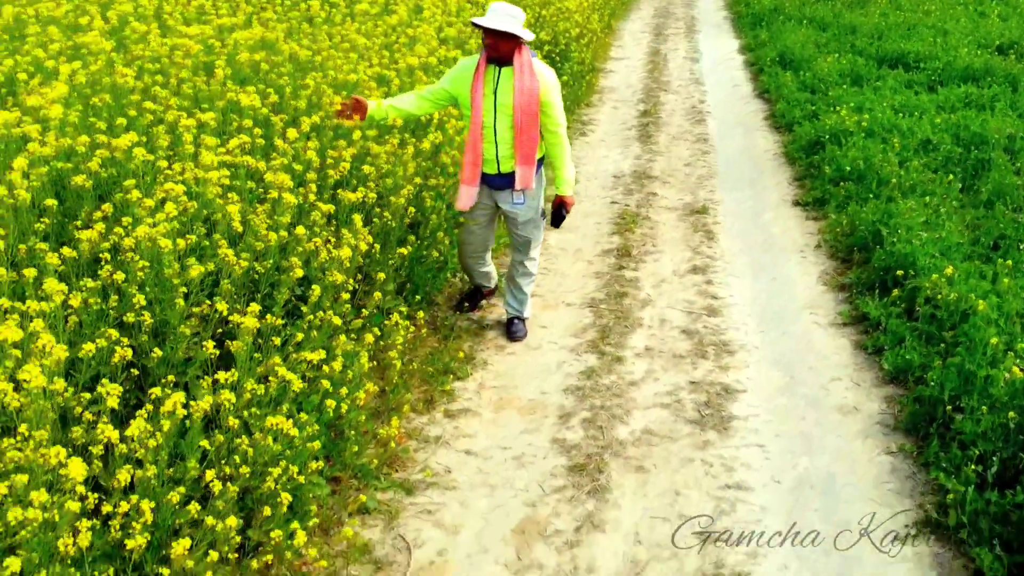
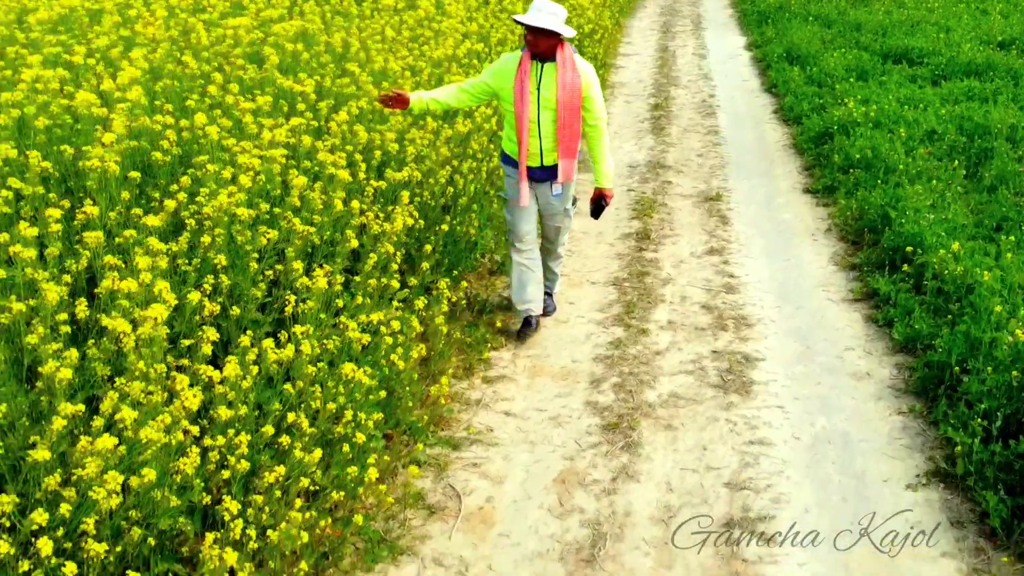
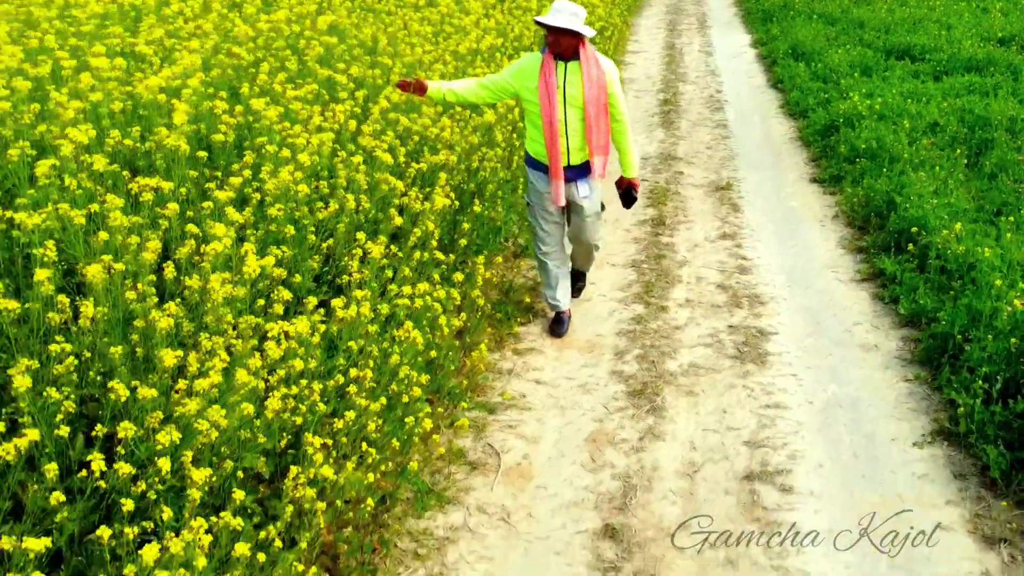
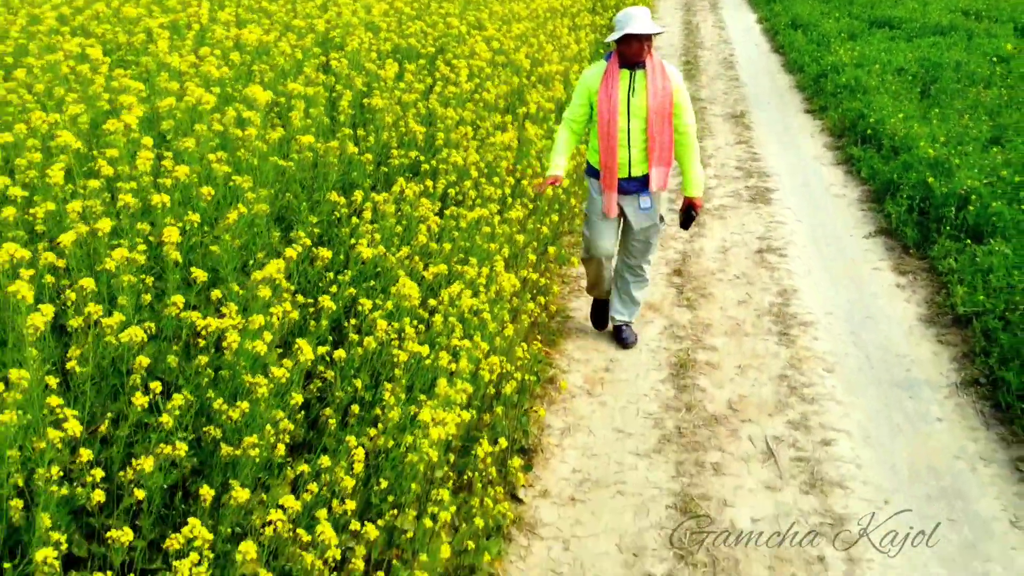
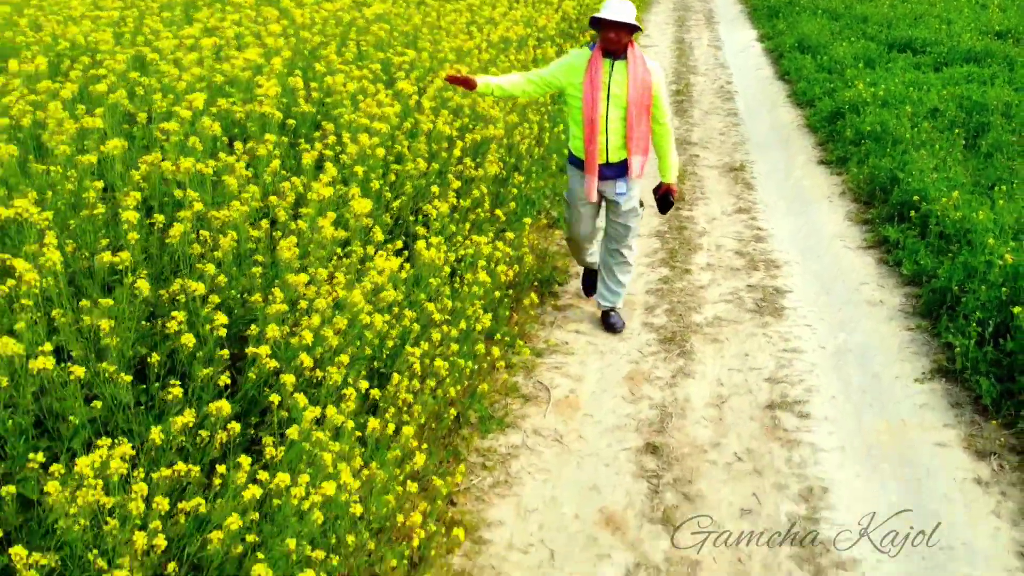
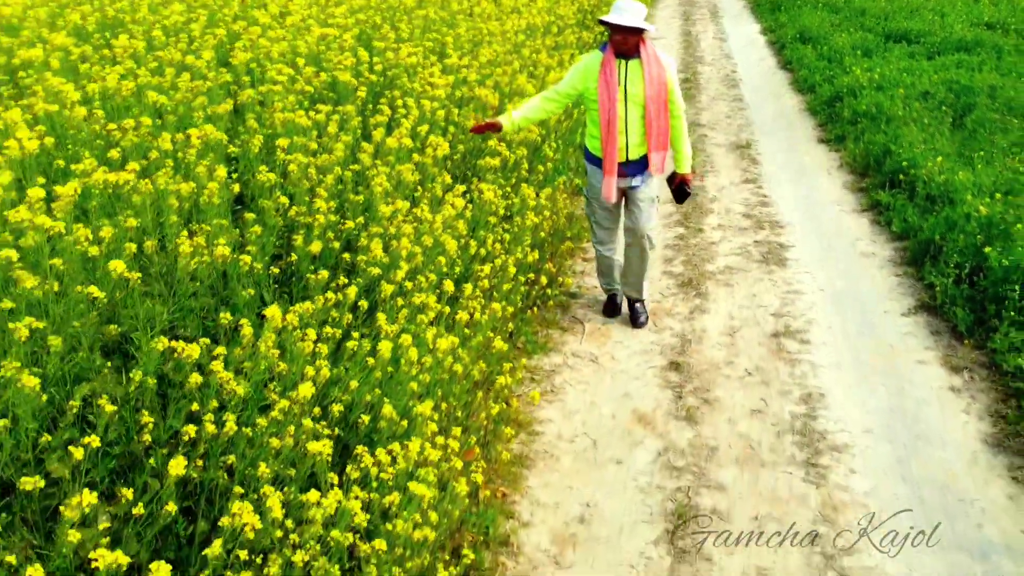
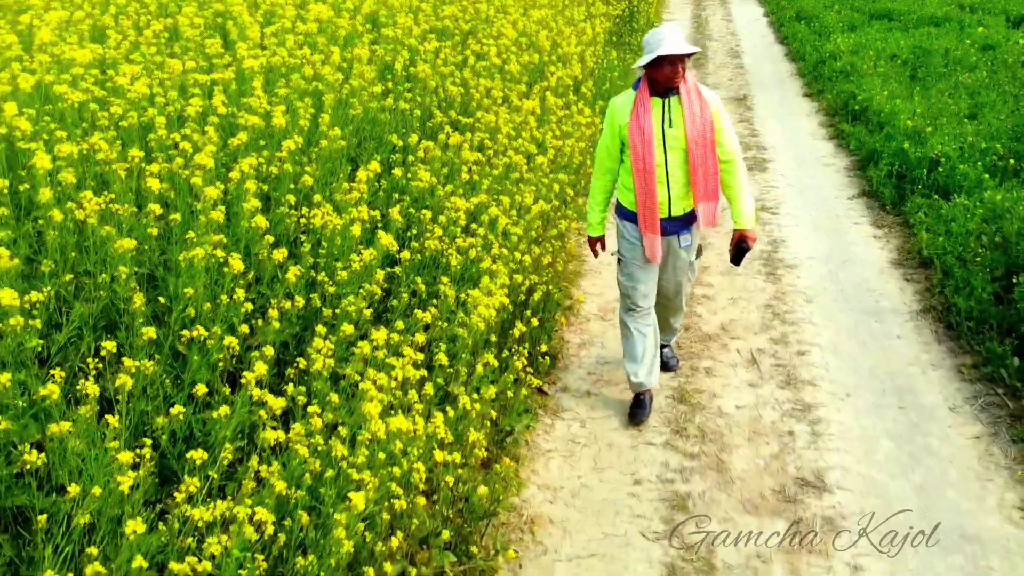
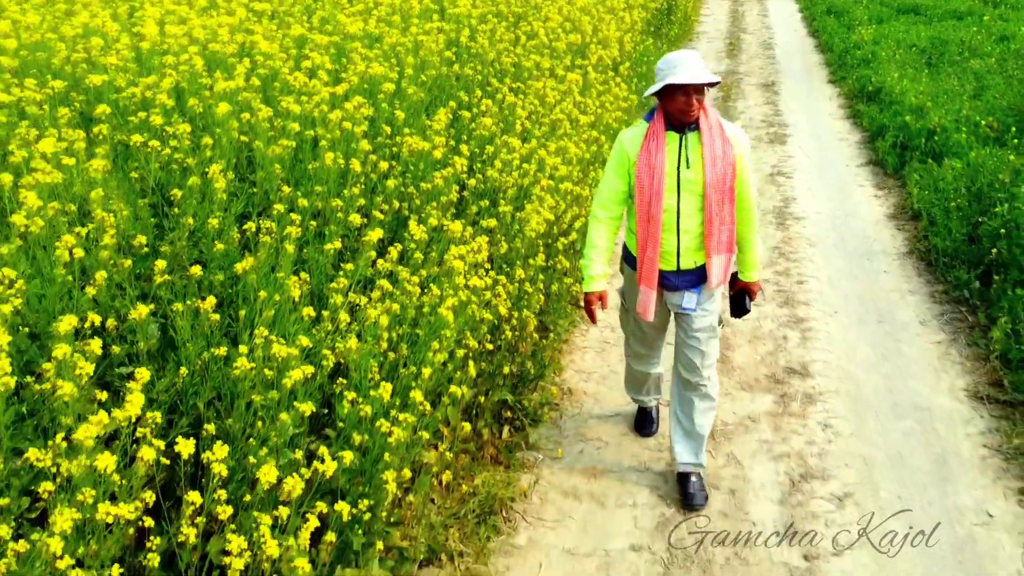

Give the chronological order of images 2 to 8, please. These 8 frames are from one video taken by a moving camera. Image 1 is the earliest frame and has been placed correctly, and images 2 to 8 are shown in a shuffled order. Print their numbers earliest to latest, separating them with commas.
2, 3, 5, 6, 4, 7, 8
